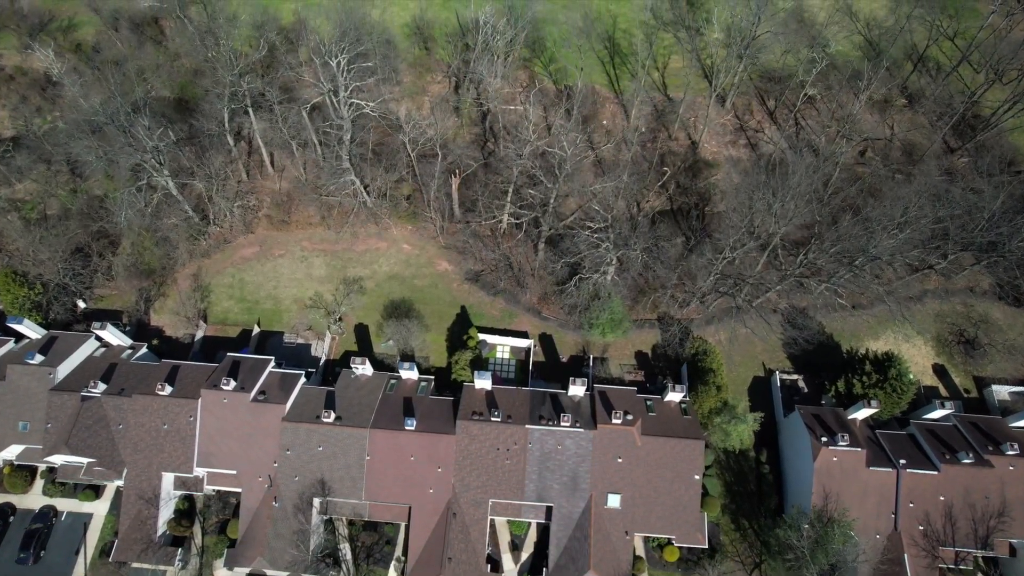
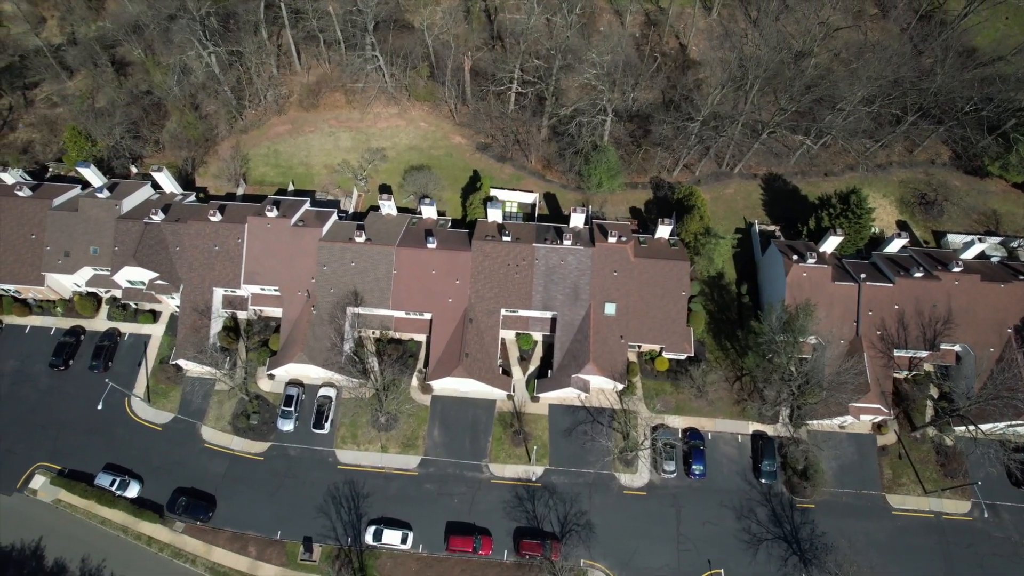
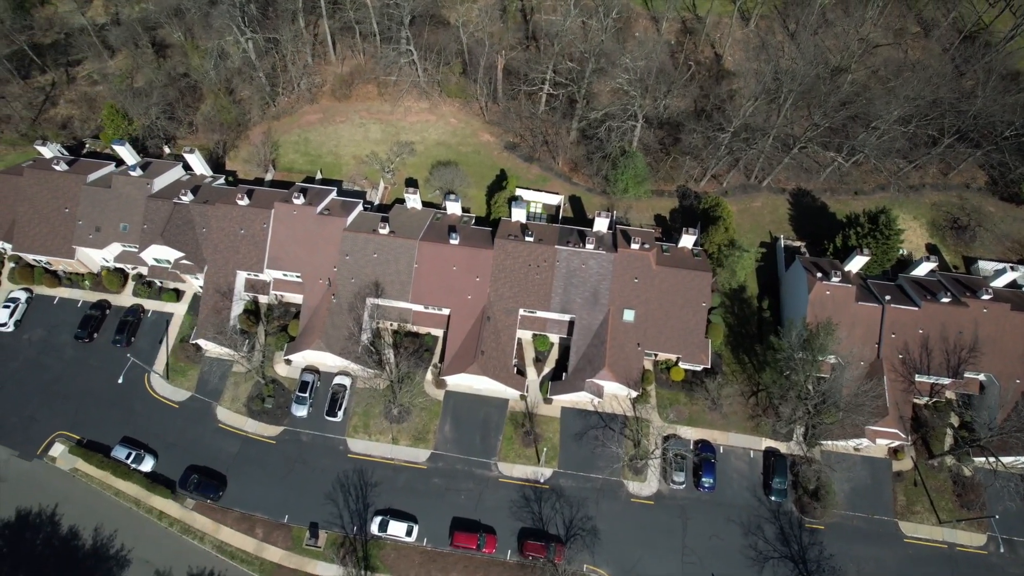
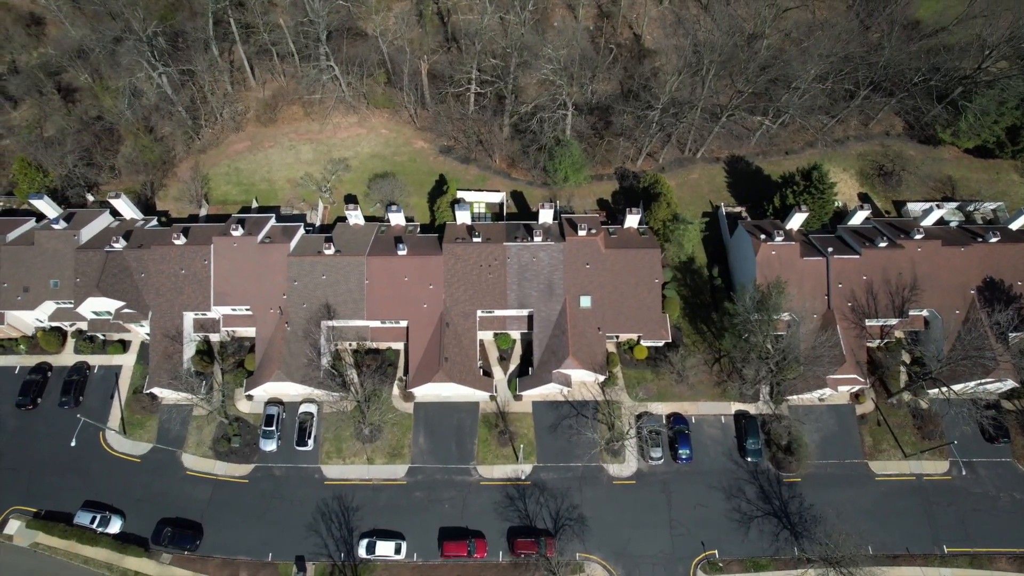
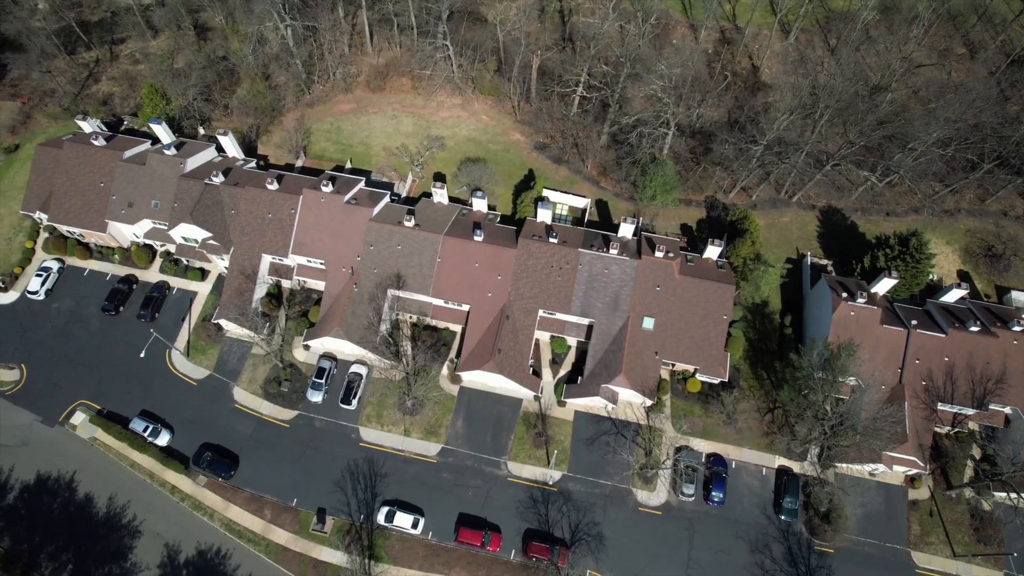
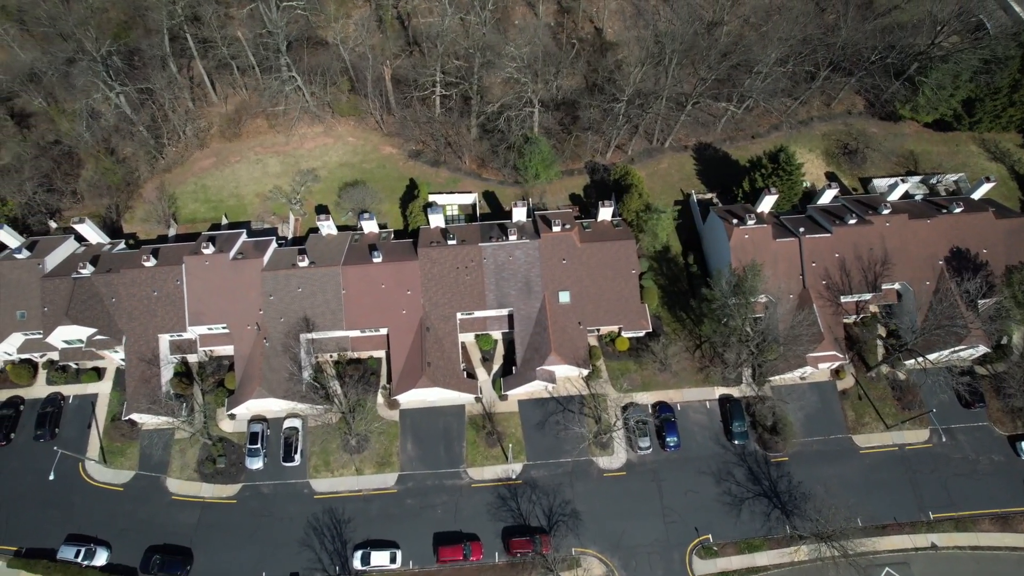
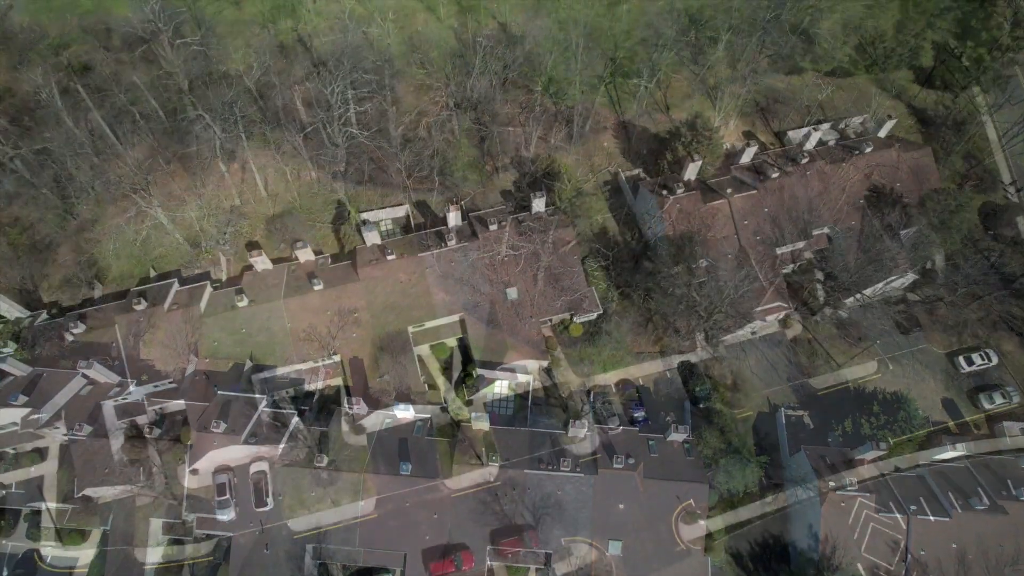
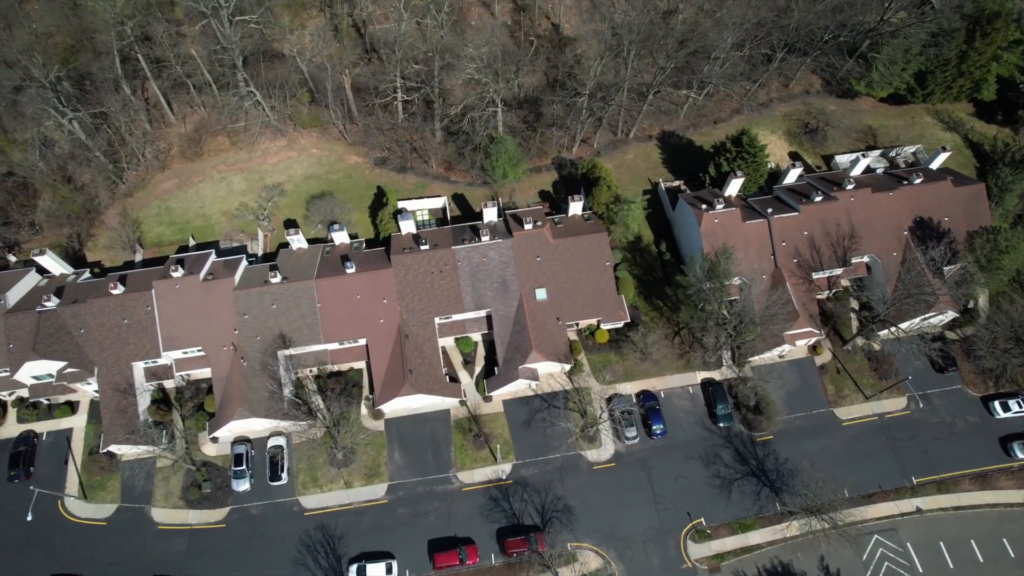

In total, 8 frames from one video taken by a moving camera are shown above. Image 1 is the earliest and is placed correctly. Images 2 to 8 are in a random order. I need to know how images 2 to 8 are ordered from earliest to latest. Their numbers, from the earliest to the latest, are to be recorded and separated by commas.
7, 8, 6, 4, 2, 3, 5
